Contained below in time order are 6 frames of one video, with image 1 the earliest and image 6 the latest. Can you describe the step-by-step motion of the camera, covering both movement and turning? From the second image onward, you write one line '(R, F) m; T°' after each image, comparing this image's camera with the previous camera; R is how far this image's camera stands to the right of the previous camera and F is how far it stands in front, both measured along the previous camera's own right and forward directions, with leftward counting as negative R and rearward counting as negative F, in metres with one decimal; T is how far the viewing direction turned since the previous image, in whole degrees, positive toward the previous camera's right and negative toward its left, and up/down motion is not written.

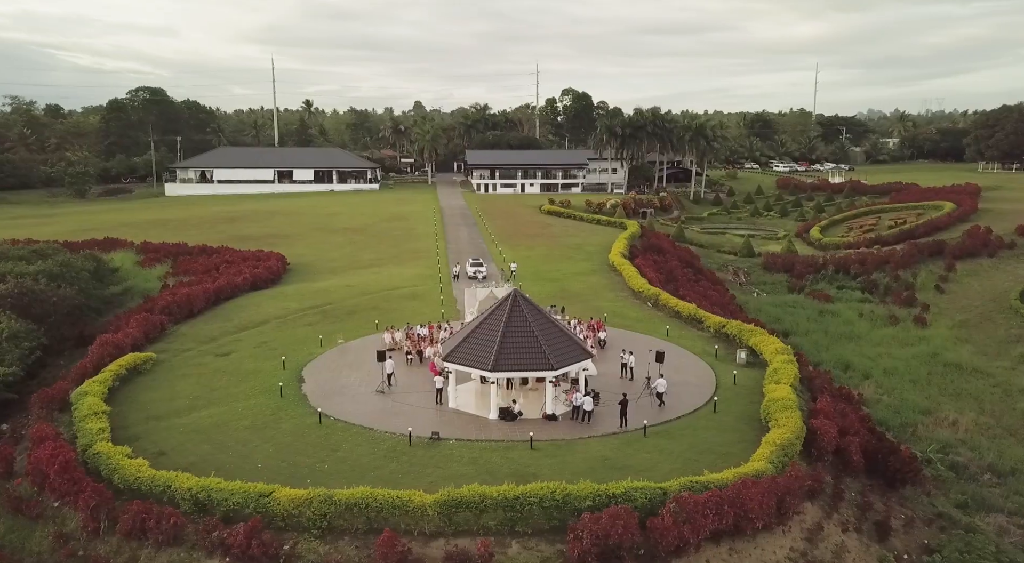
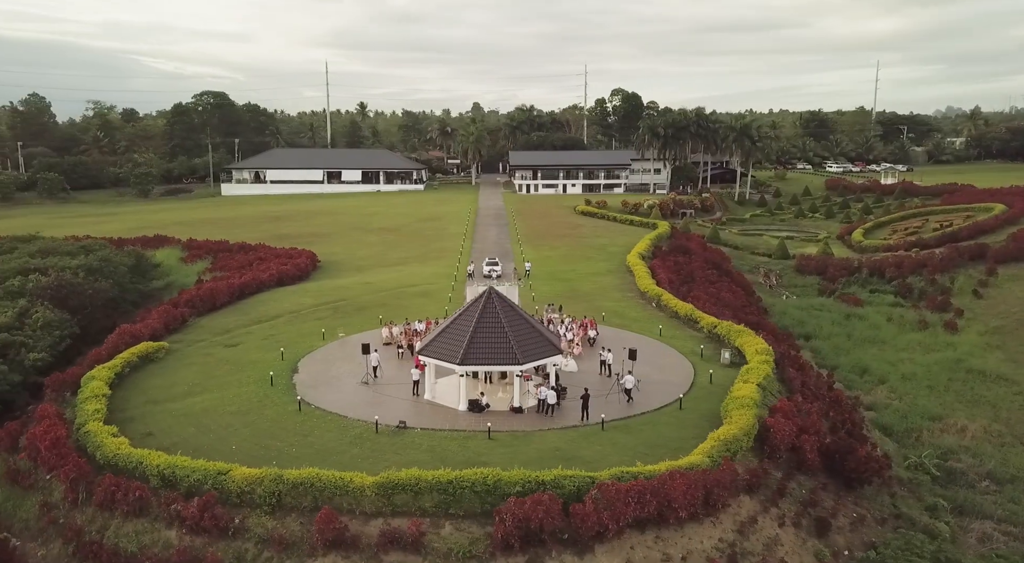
(+2.2, -0.6) m; -4°
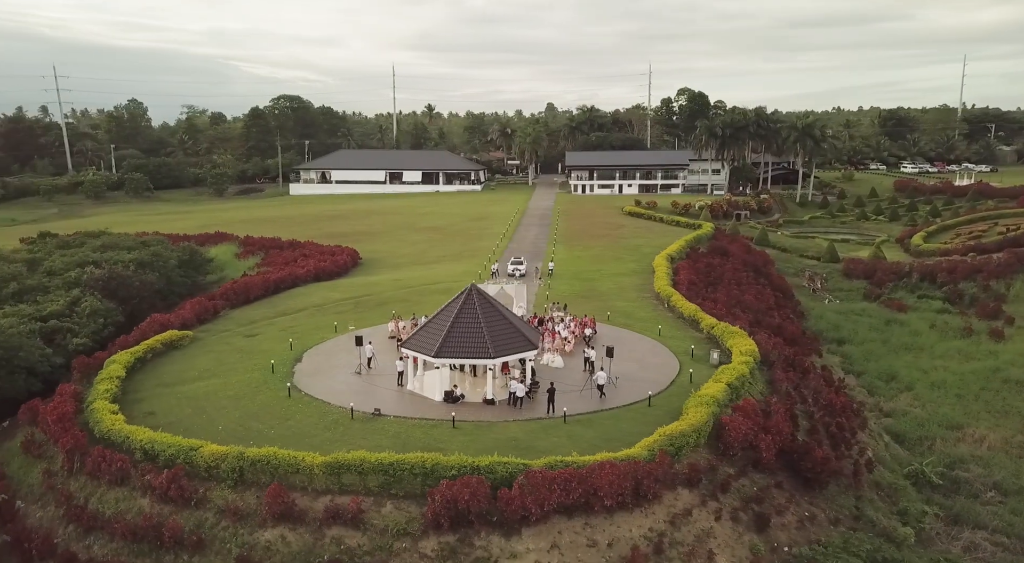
(+2.5, -0.6) m; -5°
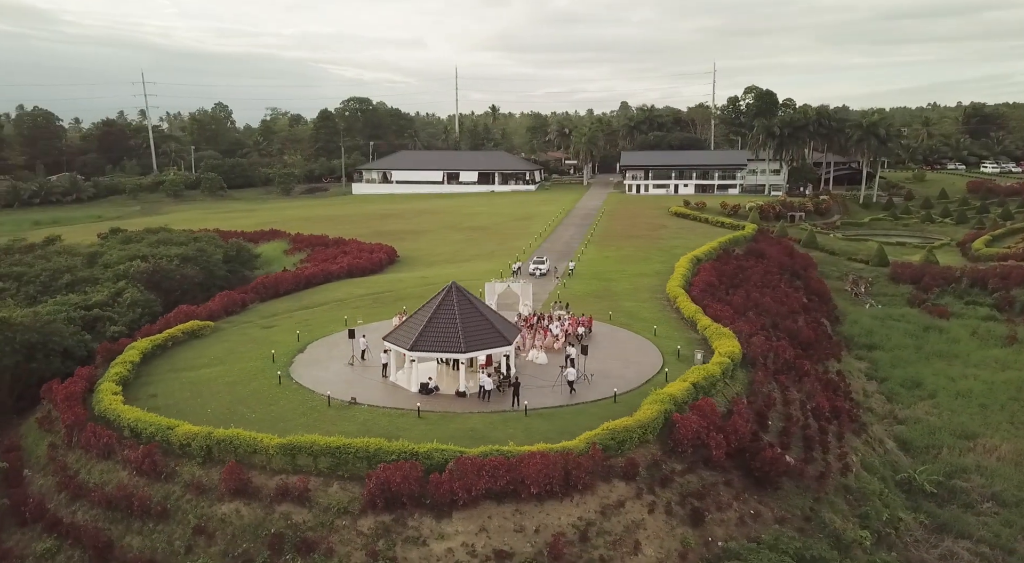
(+2.6, -0.6) m; -5°
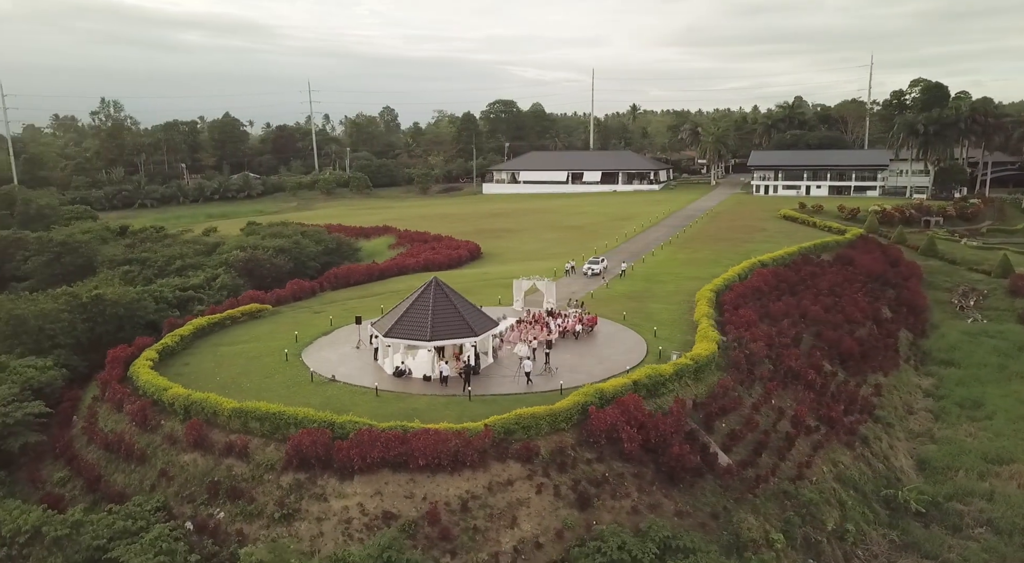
(+5.5, -1.1) m; -11°
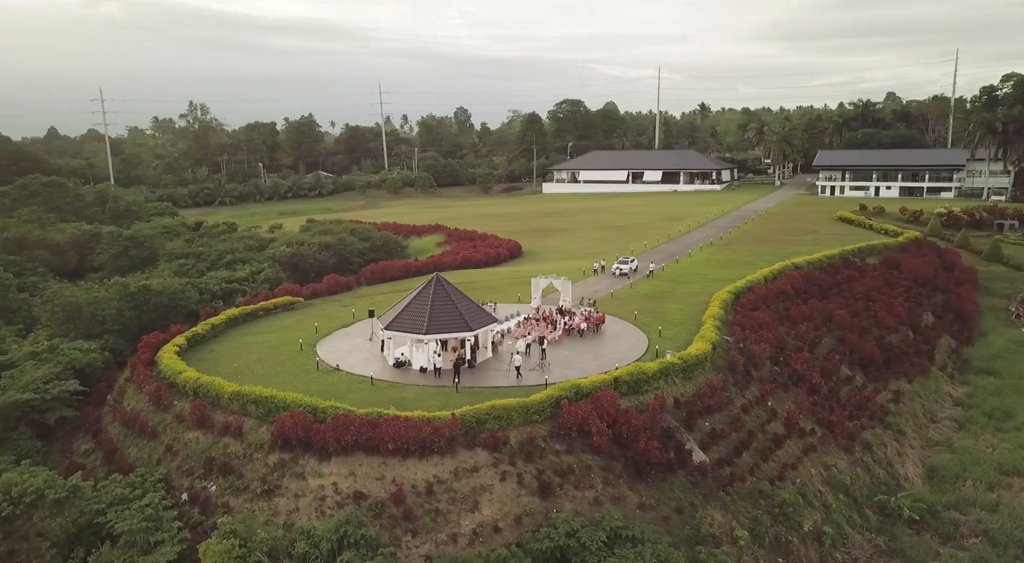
(+2.4, -0.8) m; -5°
